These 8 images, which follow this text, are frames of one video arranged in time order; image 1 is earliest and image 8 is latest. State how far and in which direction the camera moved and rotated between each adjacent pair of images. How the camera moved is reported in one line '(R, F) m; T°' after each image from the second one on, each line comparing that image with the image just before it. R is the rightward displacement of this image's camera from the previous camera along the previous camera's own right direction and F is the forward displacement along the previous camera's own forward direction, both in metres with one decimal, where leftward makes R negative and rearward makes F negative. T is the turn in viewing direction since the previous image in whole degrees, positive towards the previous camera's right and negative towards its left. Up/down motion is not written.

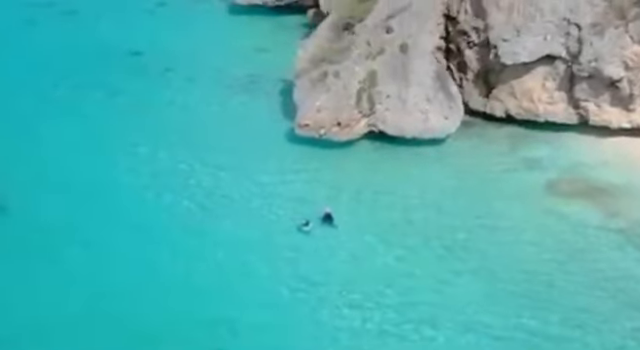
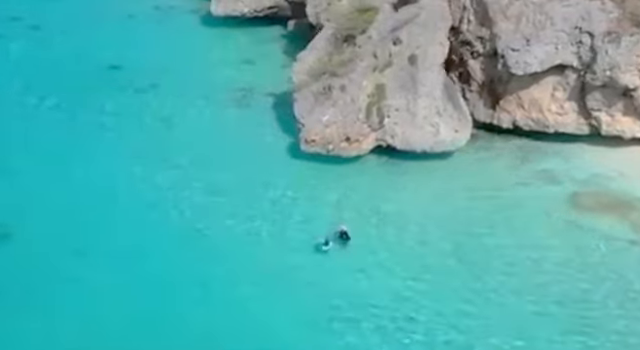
(+0.8, +0.3) m; -4°
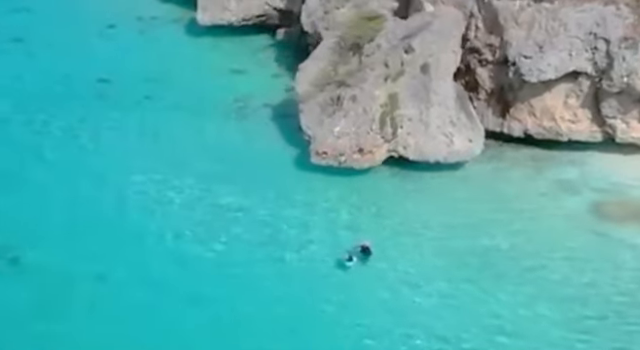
(-0.6, +0.3) m; +2°
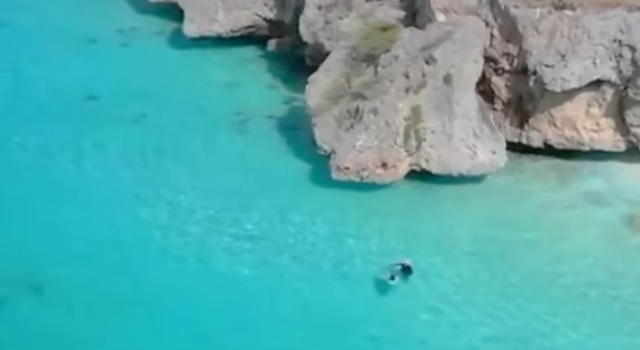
(-0.7, +0.4) m; +3°
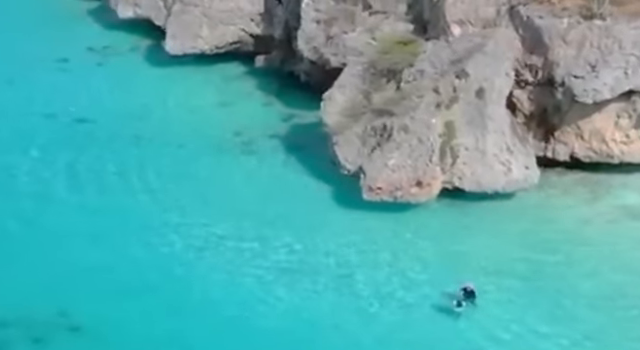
(-1.0, +0.5) m; +4°
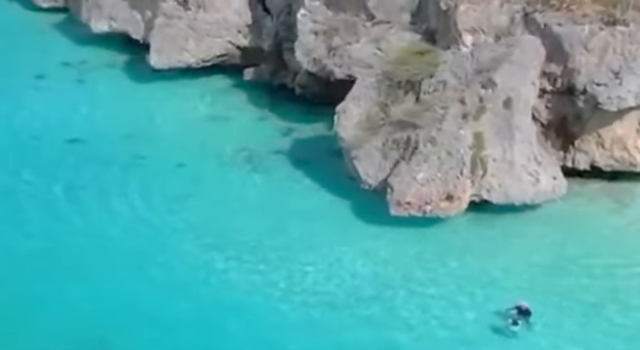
(-0.8, +0.4) m; +3°
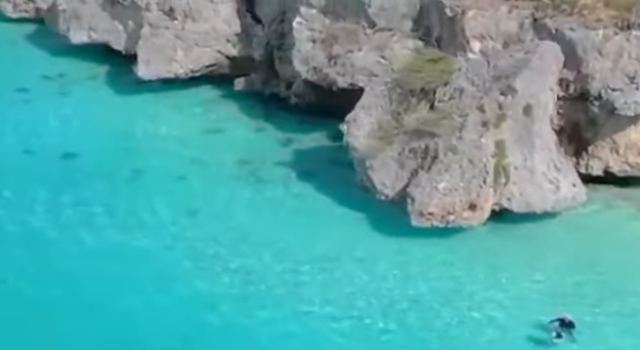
(-0.6, +0.2) m; +3°
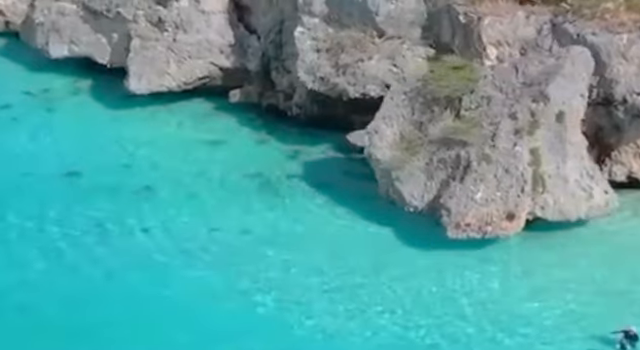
(-0.8, +0.3) m; +3°
